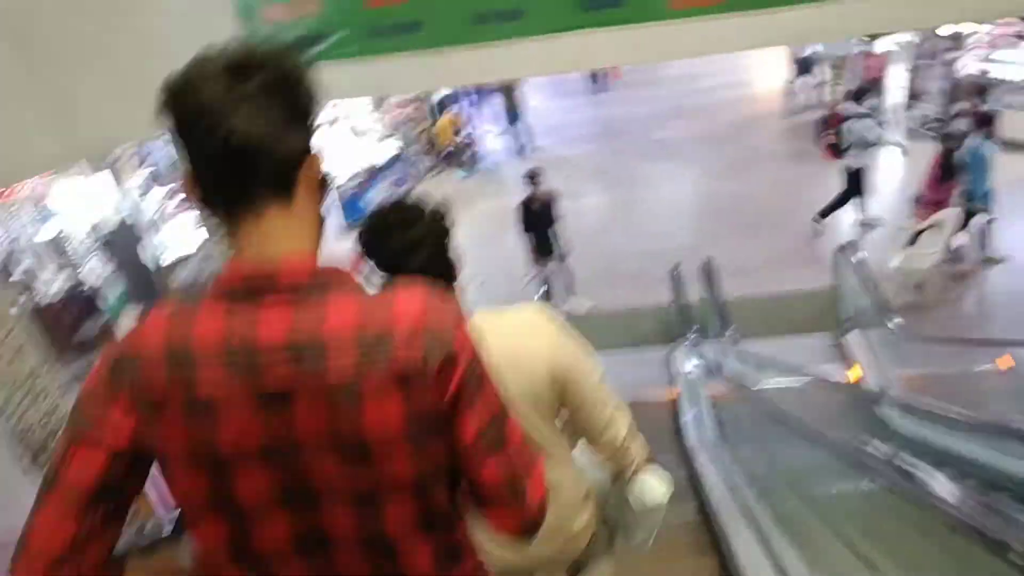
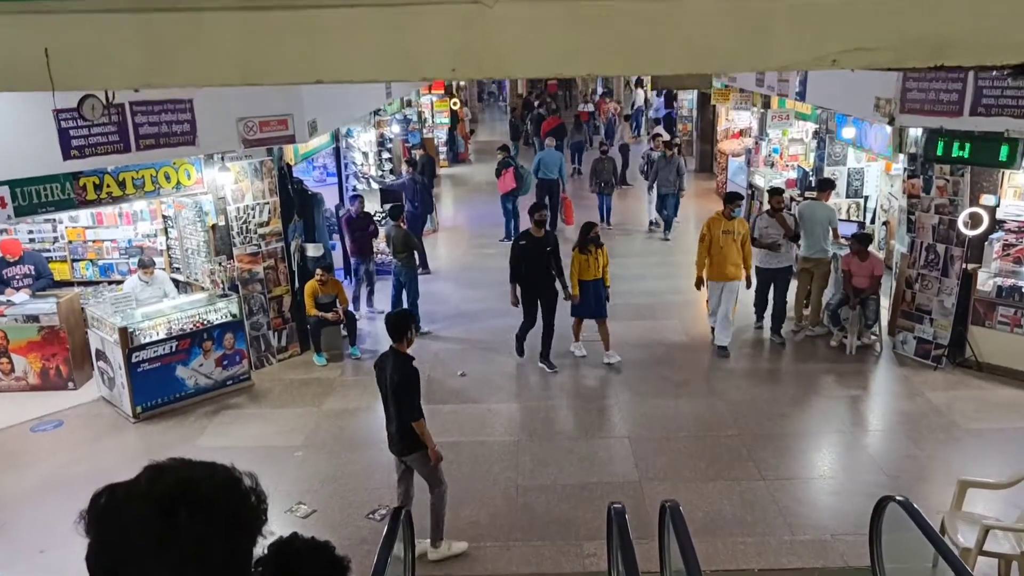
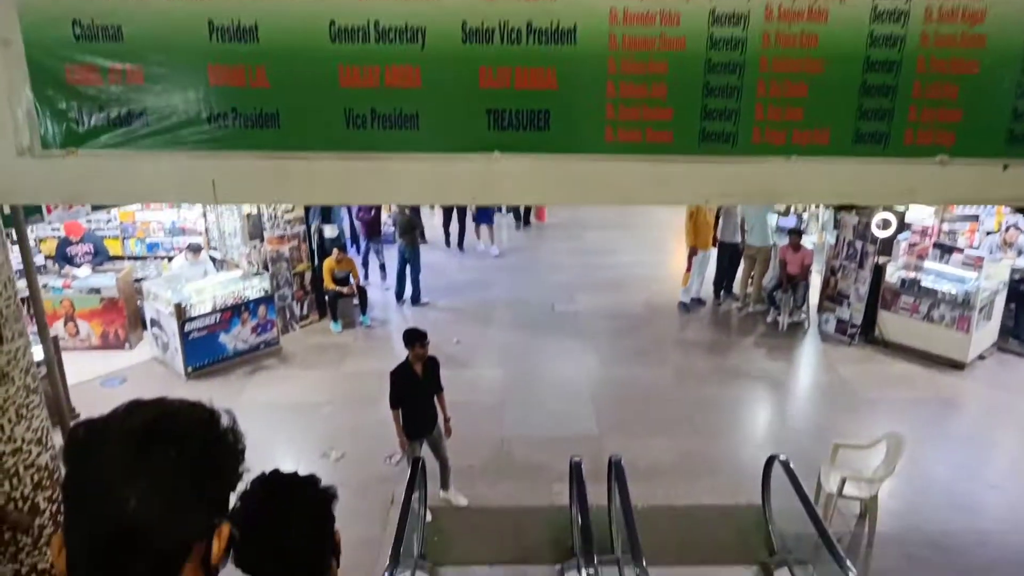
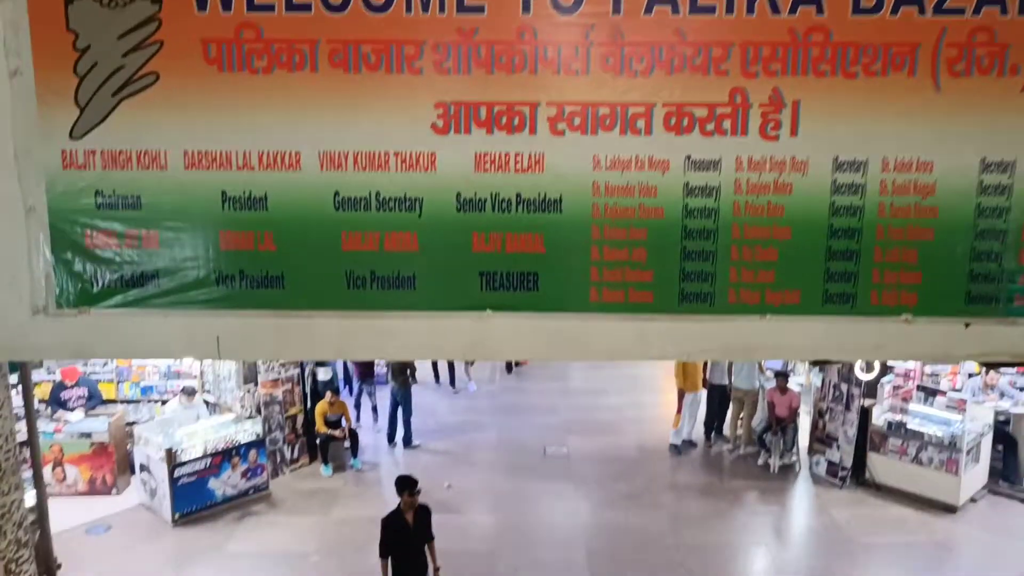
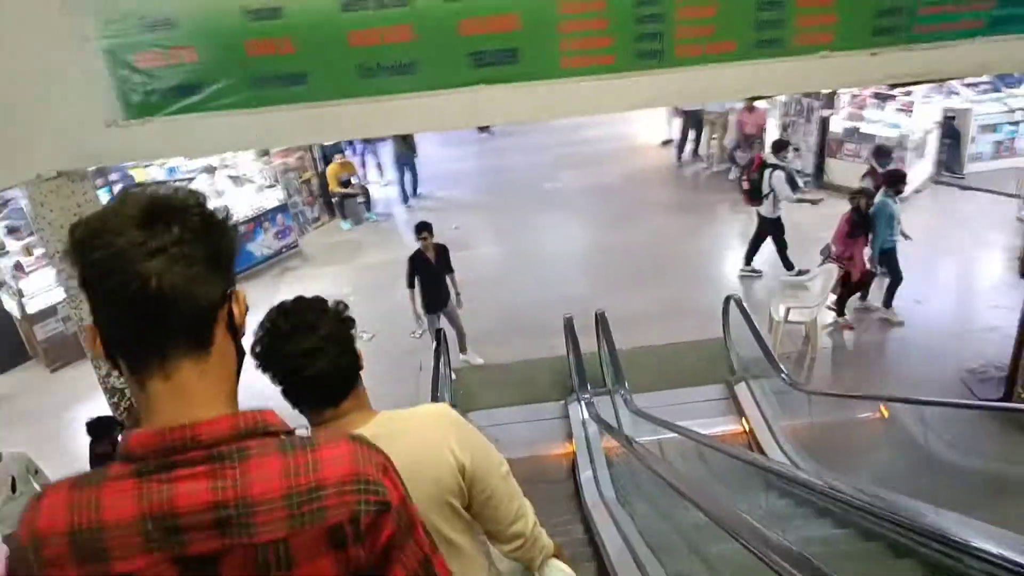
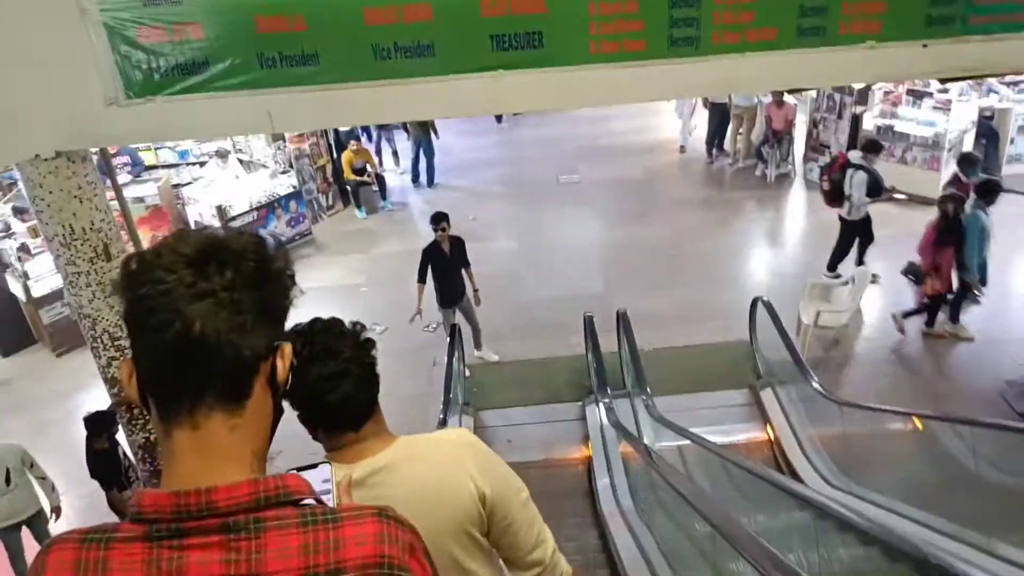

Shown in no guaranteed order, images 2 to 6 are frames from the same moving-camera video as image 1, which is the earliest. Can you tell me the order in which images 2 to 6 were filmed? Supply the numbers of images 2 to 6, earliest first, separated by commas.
5, 6, 4, 3, 2
